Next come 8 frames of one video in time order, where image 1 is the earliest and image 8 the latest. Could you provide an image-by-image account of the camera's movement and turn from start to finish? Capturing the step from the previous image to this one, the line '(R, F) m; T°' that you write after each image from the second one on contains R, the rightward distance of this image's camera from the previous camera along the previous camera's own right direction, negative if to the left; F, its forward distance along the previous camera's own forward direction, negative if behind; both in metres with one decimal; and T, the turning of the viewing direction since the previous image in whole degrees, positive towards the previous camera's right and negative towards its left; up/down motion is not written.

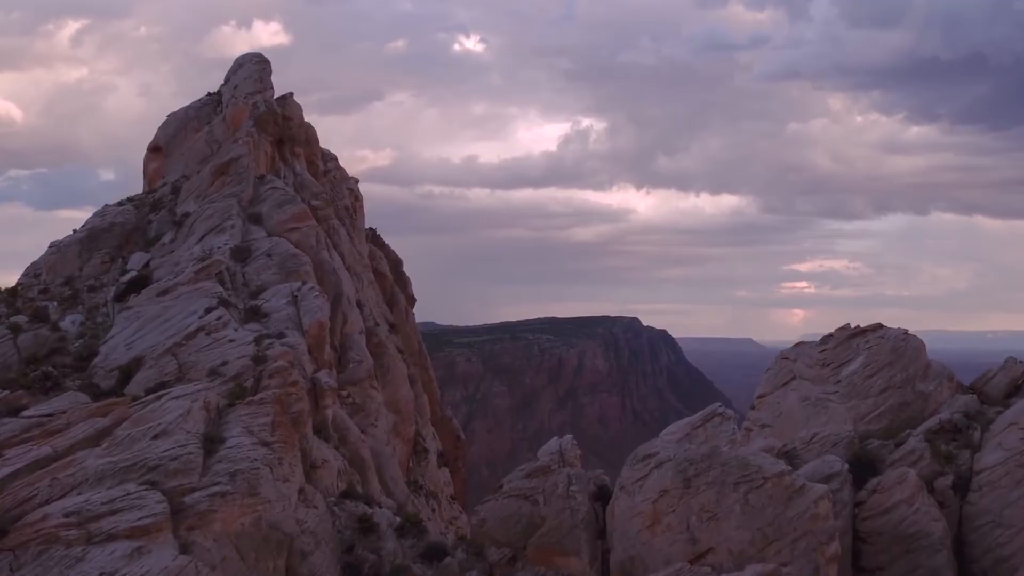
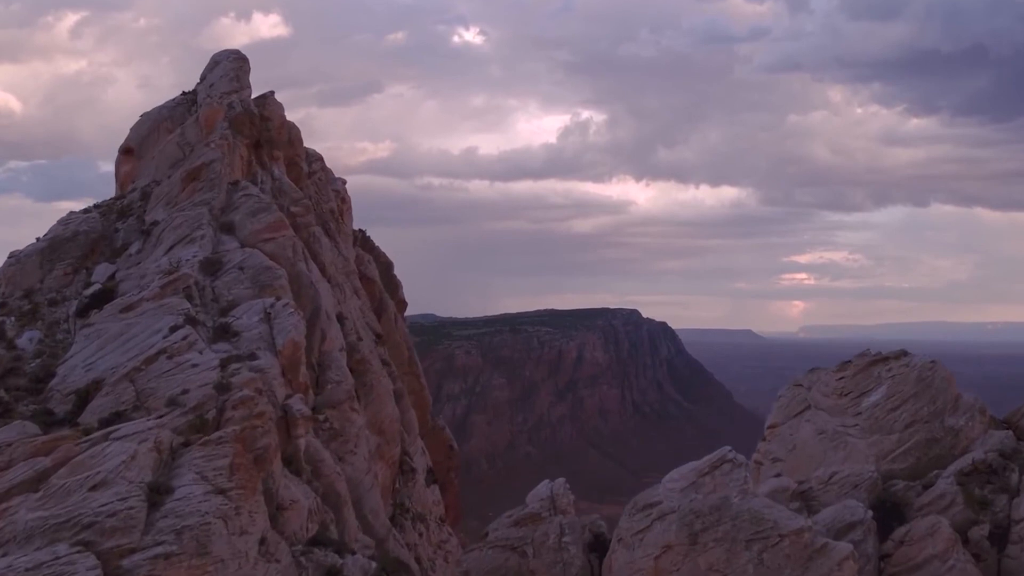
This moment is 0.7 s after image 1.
(+0.1, +0.5) m; 0°
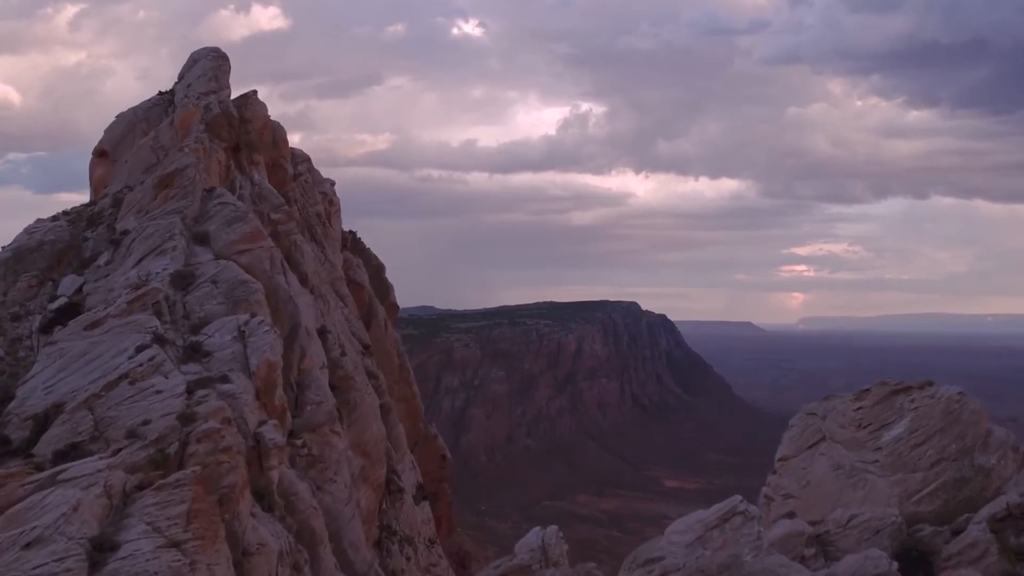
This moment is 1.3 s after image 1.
(+0.1, +0.5) m; 0°
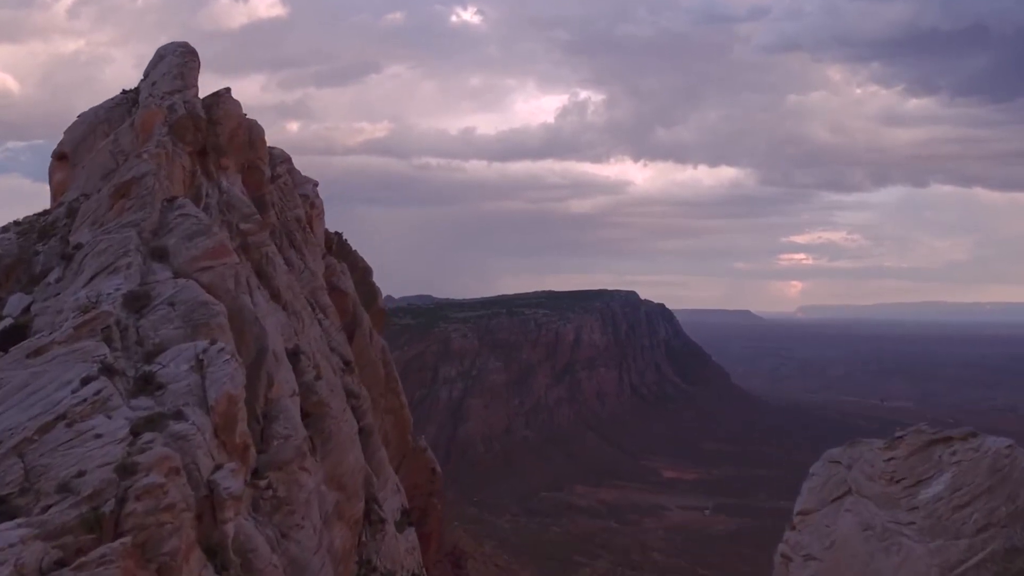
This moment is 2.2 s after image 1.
(+0.1, +0.6) m; 0°
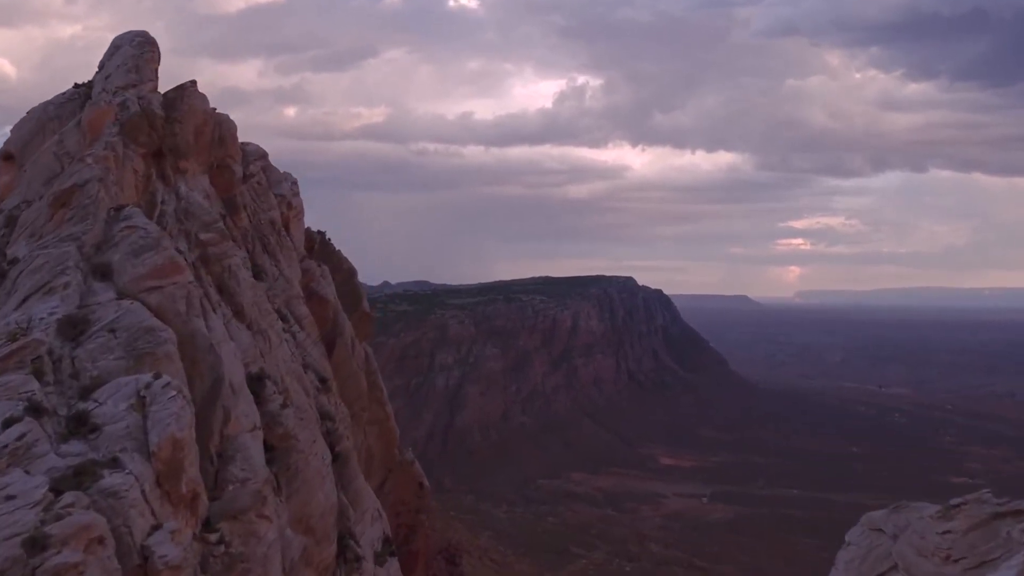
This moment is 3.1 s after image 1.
(+0.1, +0.7) m; 0°
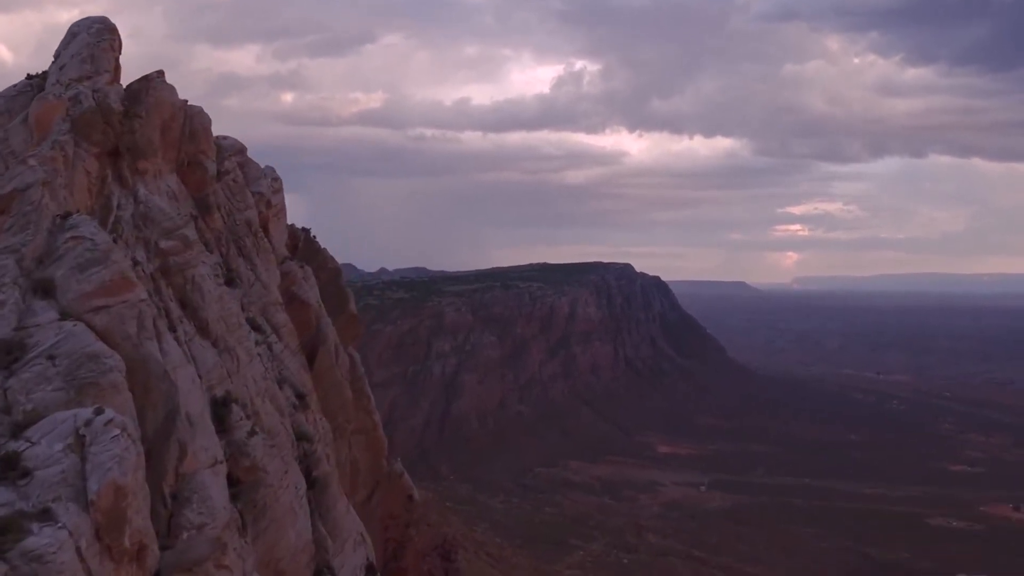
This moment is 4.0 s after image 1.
(0.0, +0.6) m; 0°
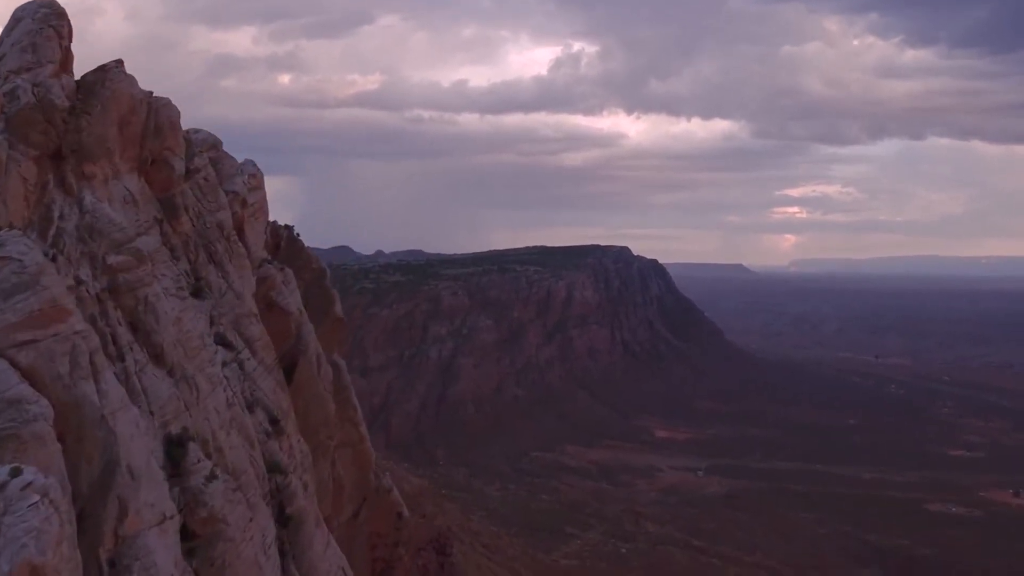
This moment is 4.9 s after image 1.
(0.0, +0.7) m; 0°
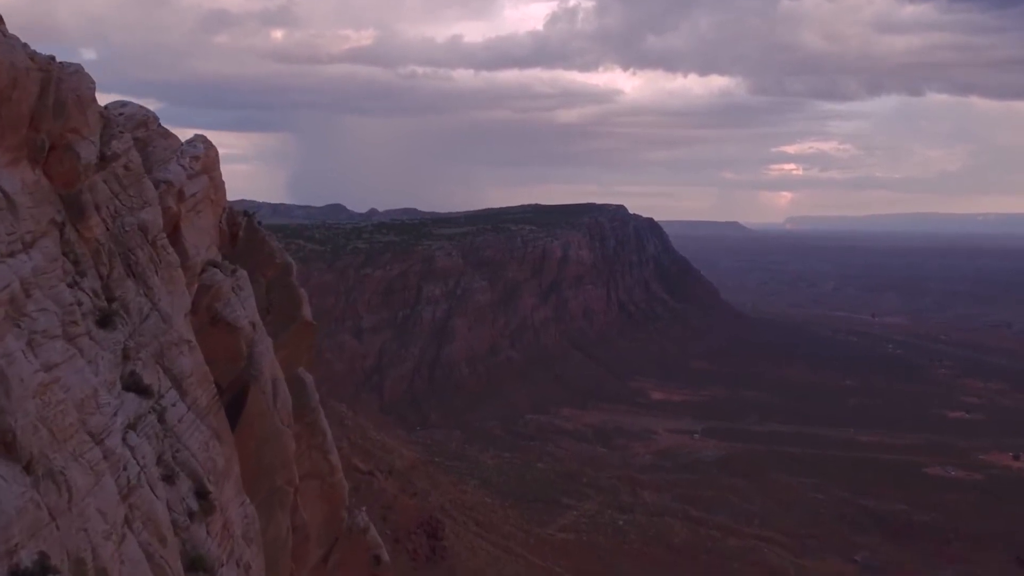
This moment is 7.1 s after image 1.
(+0.1, +1.6) m; 0°
